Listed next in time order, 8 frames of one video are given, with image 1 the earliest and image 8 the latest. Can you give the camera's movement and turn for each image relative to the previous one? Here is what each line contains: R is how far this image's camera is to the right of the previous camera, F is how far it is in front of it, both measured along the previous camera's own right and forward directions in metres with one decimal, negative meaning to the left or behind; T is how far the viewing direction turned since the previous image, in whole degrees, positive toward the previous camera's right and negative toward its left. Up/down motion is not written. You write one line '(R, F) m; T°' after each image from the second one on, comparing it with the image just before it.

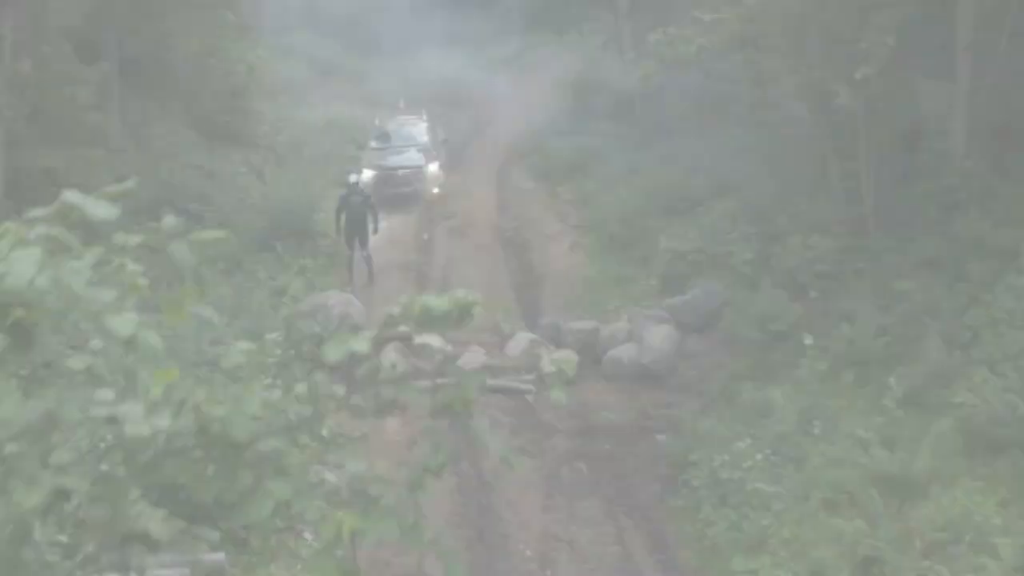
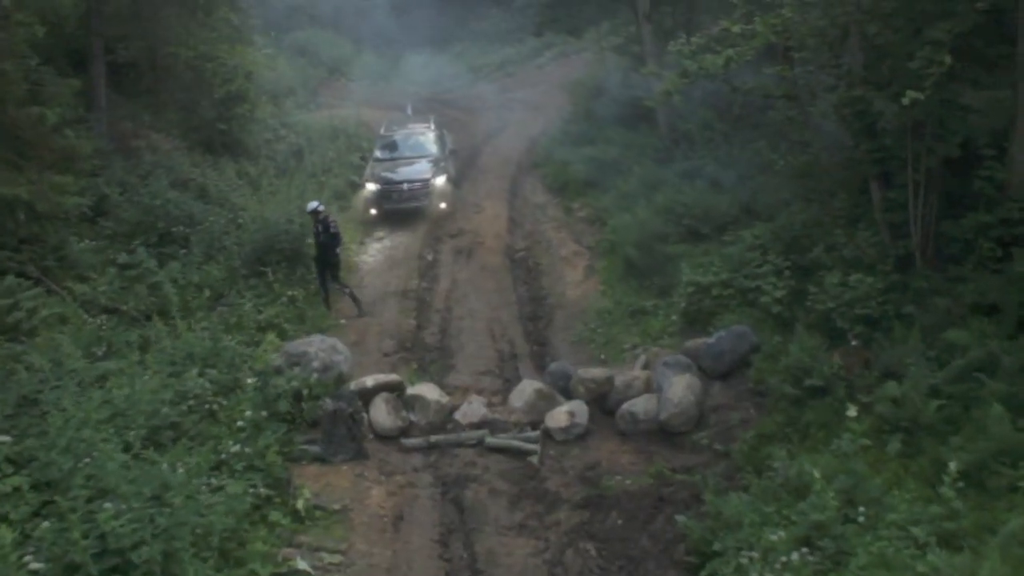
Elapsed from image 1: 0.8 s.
(+0.2, +2.0) m; -1°
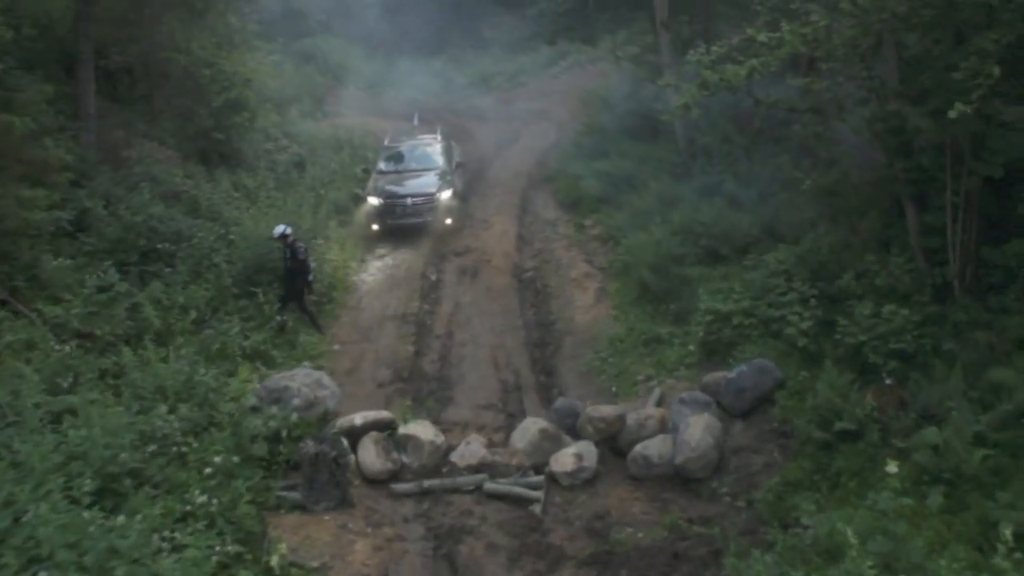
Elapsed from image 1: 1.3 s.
(+0.1, +1.4) m; 0°
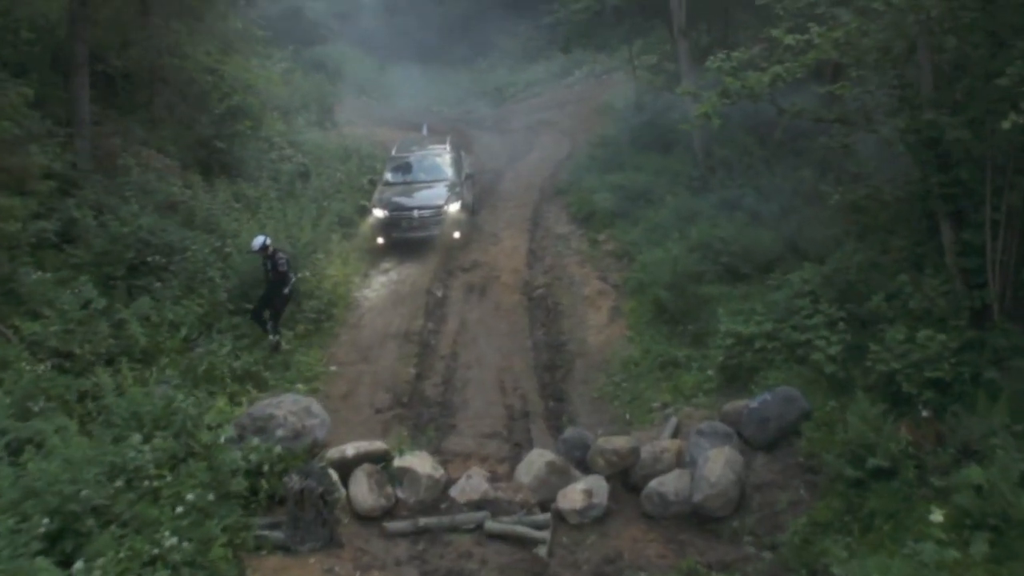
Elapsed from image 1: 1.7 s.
(+0.1, +1.2) m; 0°
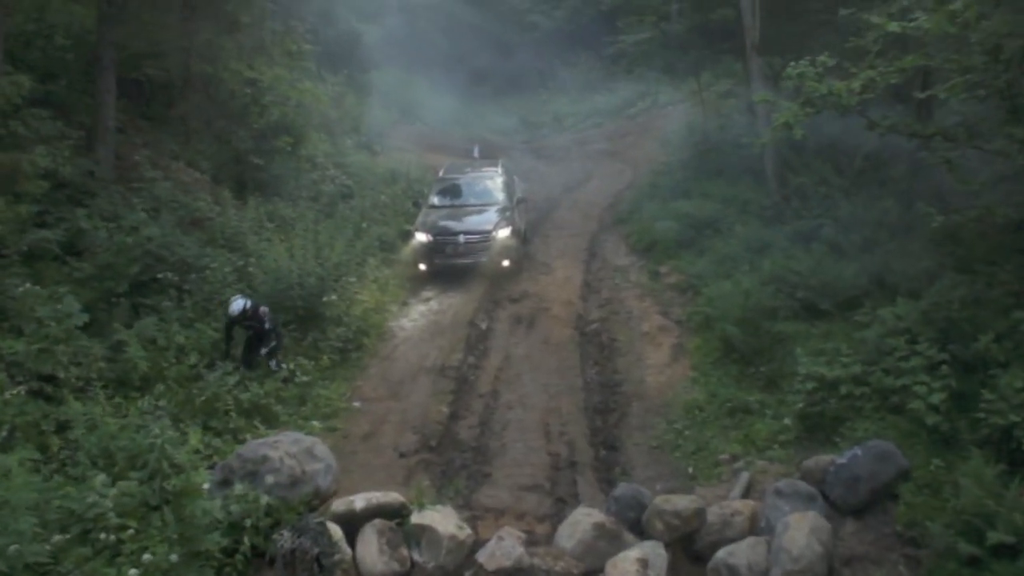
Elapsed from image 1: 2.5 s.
(+0.1, +2.3) m; -2°
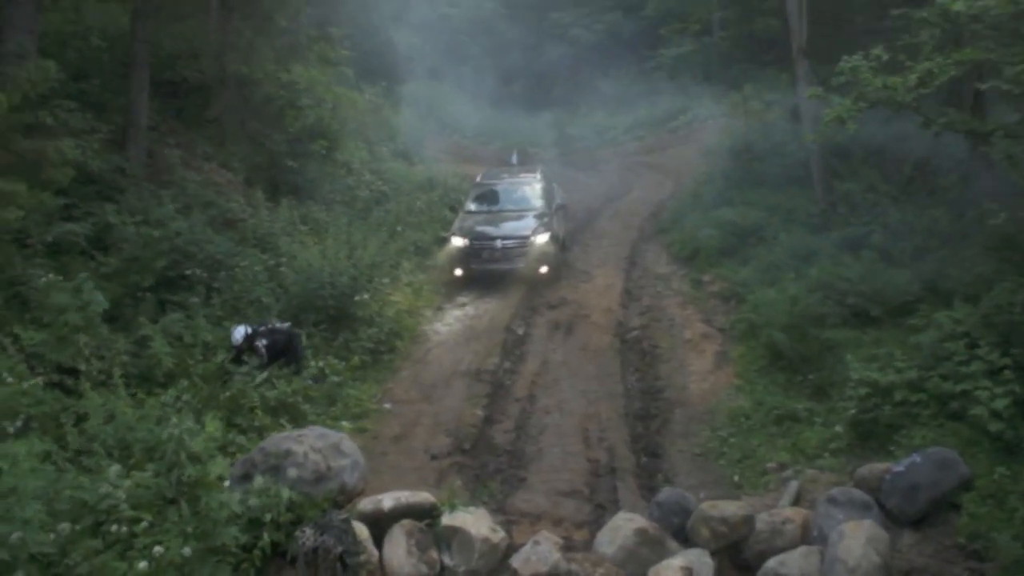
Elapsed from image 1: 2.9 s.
(0.0, +0.6) m; -1°
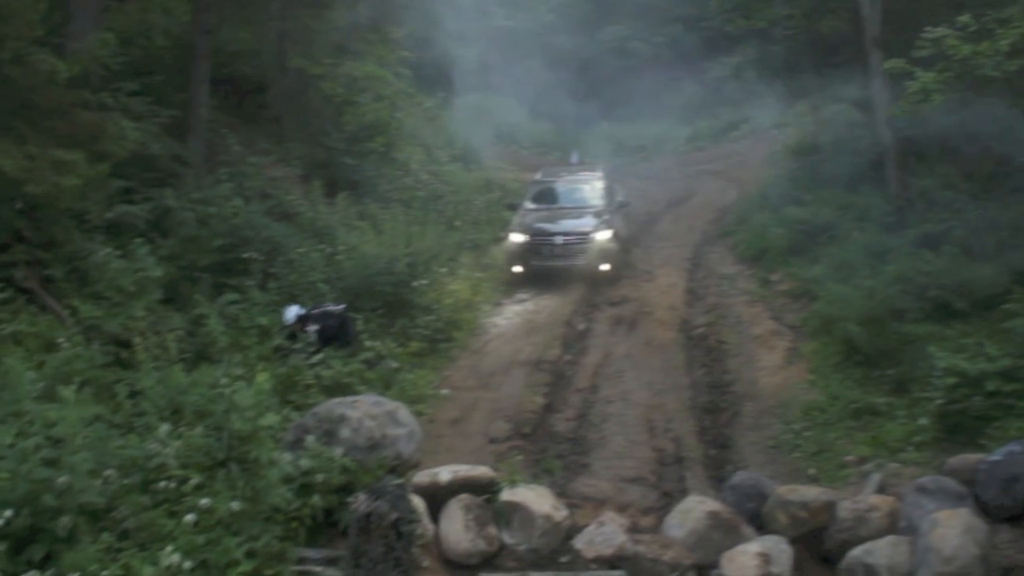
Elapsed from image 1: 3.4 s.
(+0.4, -0.5) m; -4°
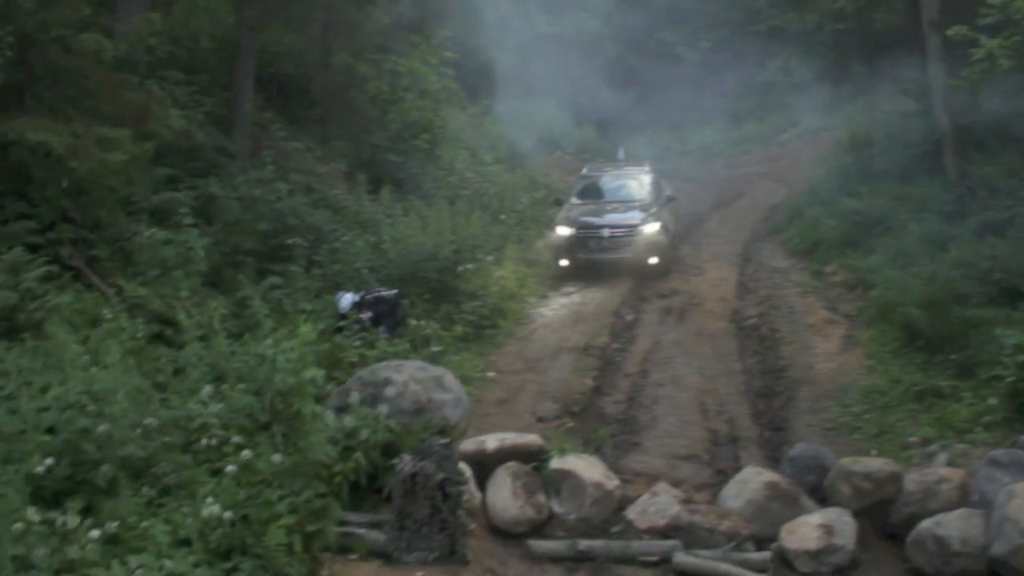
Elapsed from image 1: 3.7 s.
(+0.5, -0.7) m; -4°
